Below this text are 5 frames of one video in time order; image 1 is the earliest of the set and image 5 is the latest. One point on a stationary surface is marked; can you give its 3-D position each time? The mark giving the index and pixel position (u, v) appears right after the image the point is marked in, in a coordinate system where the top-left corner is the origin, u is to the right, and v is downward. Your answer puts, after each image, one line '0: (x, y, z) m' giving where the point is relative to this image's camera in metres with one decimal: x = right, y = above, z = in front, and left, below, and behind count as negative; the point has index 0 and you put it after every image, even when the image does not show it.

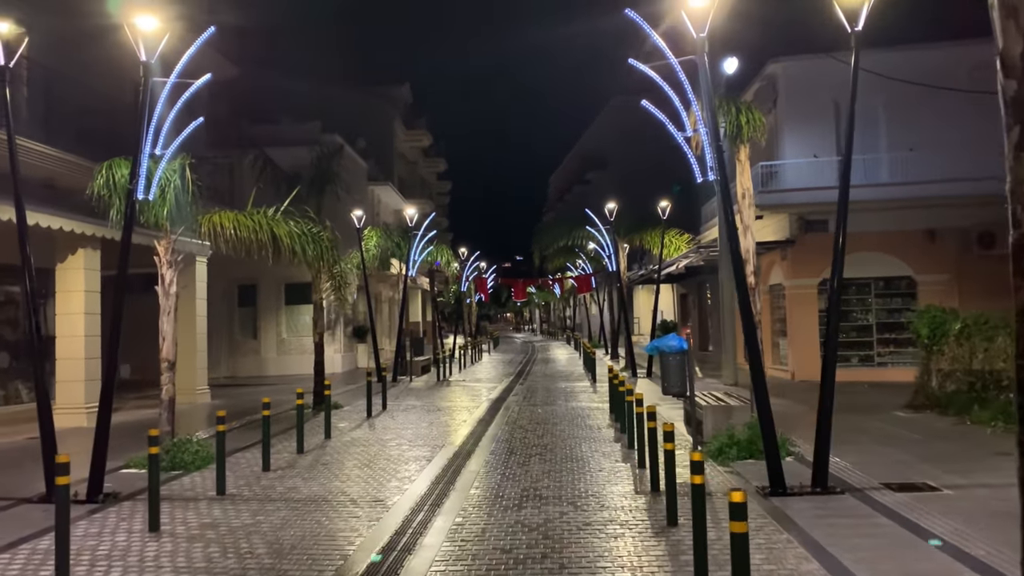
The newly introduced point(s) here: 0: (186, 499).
0: (-3.4, -2.2, +9.0) m
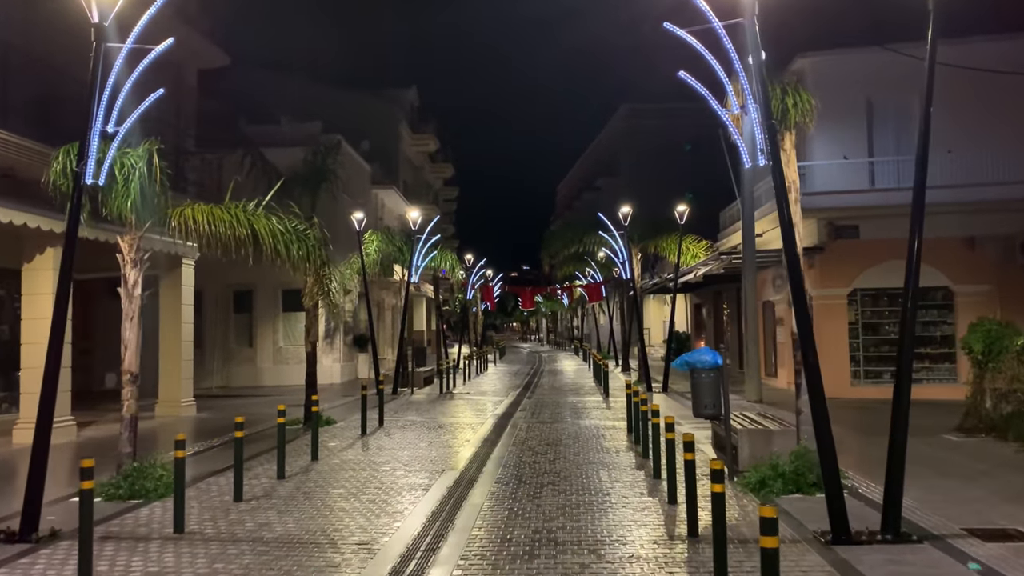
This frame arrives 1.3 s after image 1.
0: (-3.3, -2.2, +7.6) m
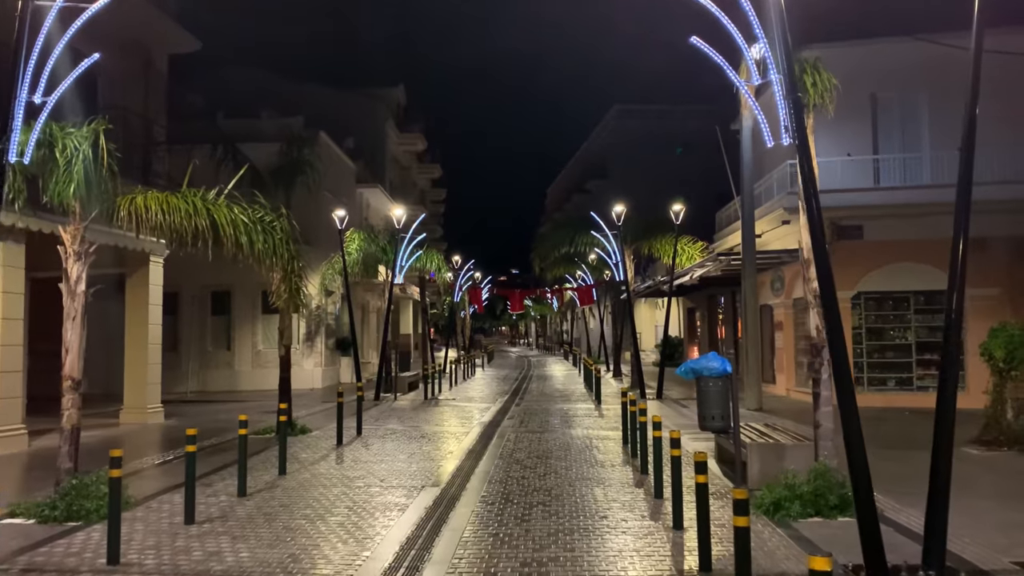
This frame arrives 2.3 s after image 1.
0: (-3.4, -2.2, +6.6) m
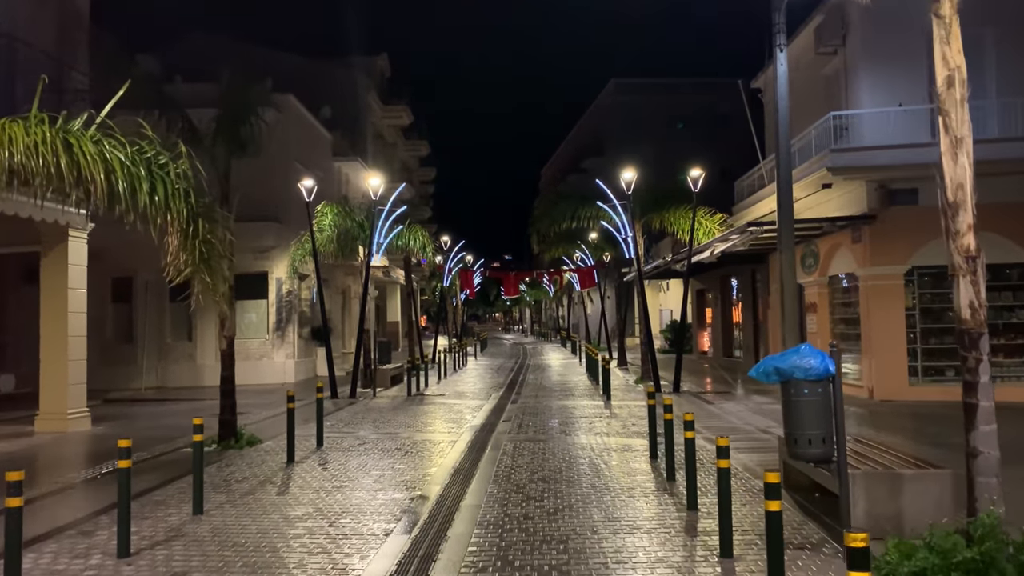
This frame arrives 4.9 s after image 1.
0: (-3.4, -2.0, +3.7) m
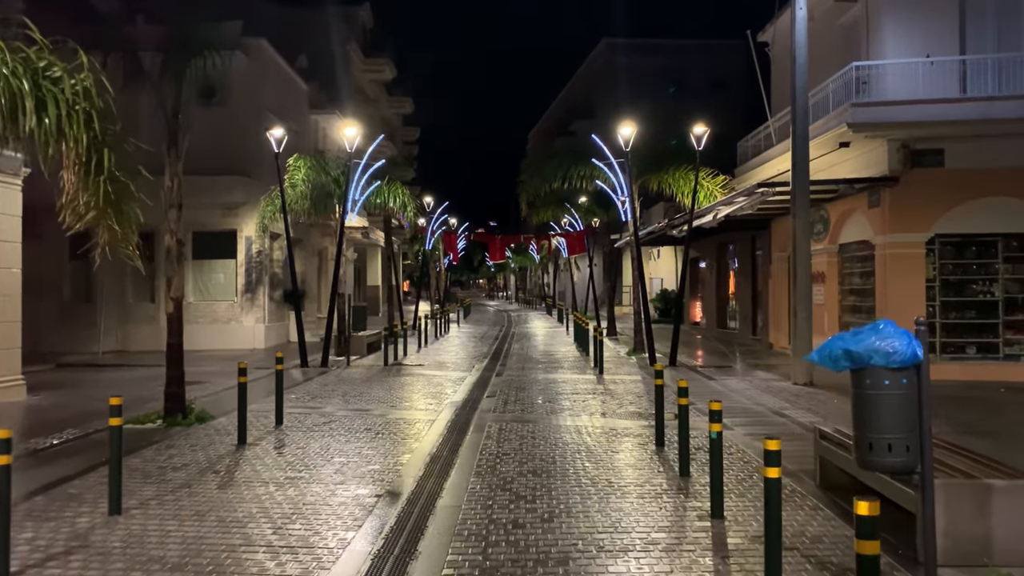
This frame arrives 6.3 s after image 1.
0: (-3.4, -1.8, +2.2) m
